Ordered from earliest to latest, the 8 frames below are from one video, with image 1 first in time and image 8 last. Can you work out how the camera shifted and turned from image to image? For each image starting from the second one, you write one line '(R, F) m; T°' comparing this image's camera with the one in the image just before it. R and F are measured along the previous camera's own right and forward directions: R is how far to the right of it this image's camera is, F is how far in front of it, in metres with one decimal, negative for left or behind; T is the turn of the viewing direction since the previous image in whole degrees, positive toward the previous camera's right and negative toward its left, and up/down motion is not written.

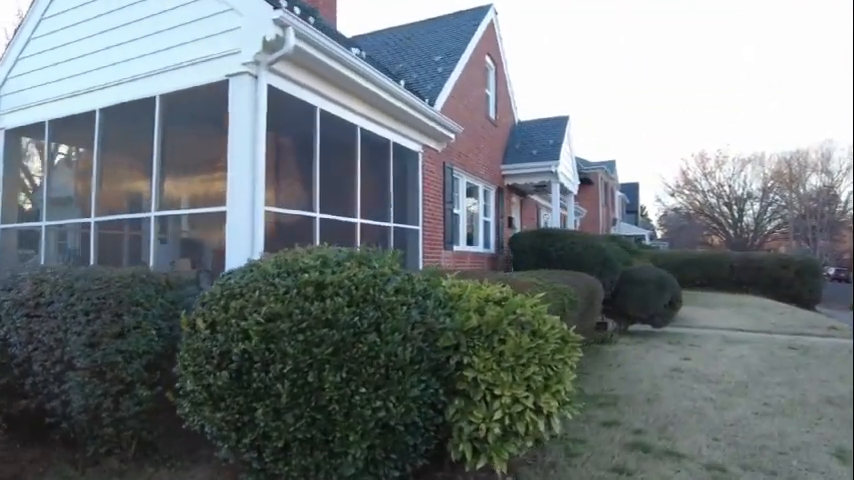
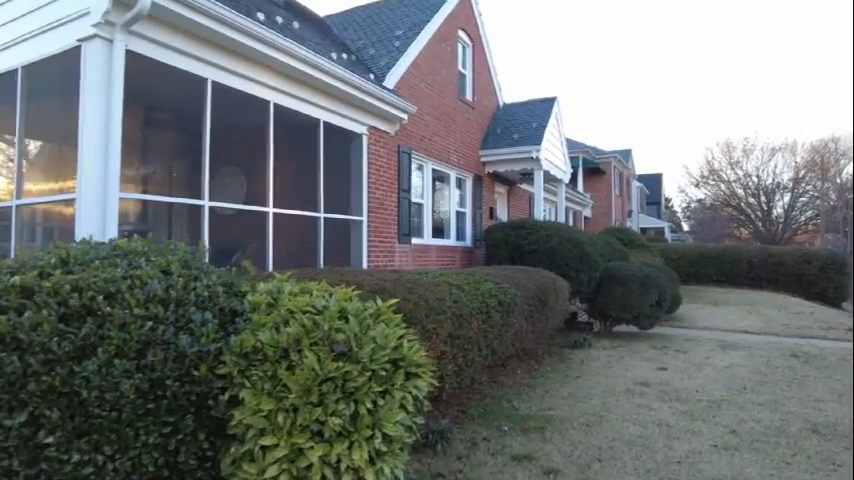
(+1.3, +1.1) m; -3°
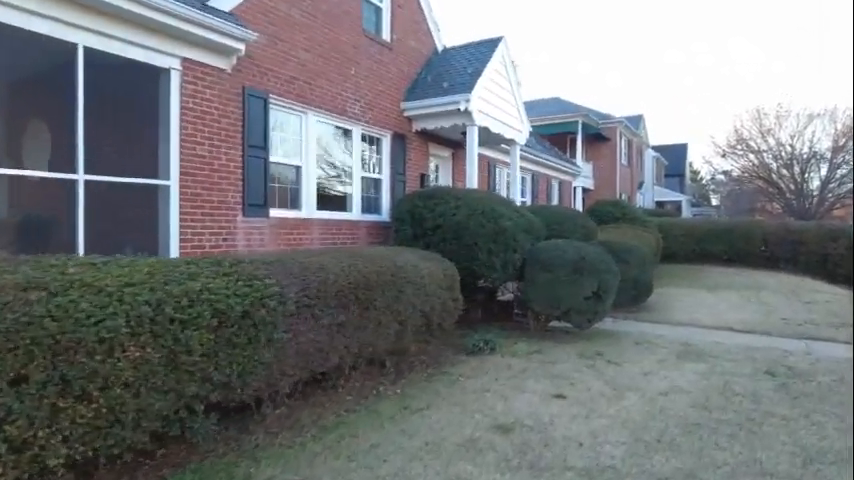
(+2.3, +2.4) m; -3°
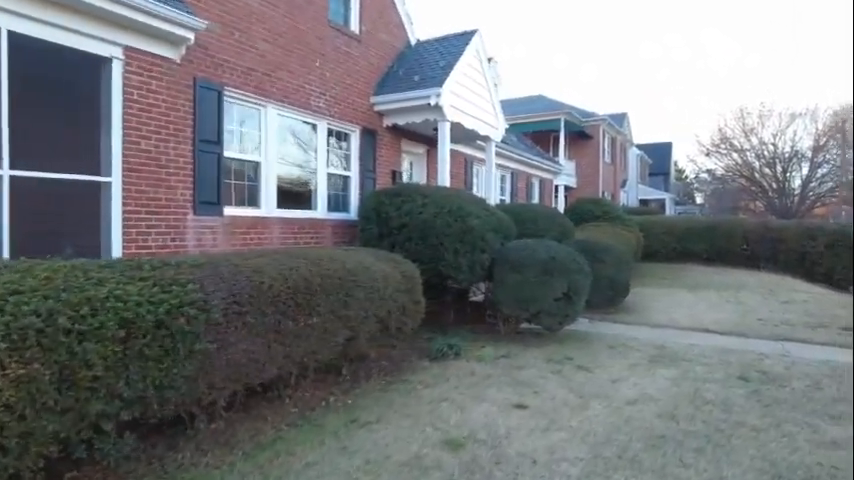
(+0.3, +0.3) m; +1°
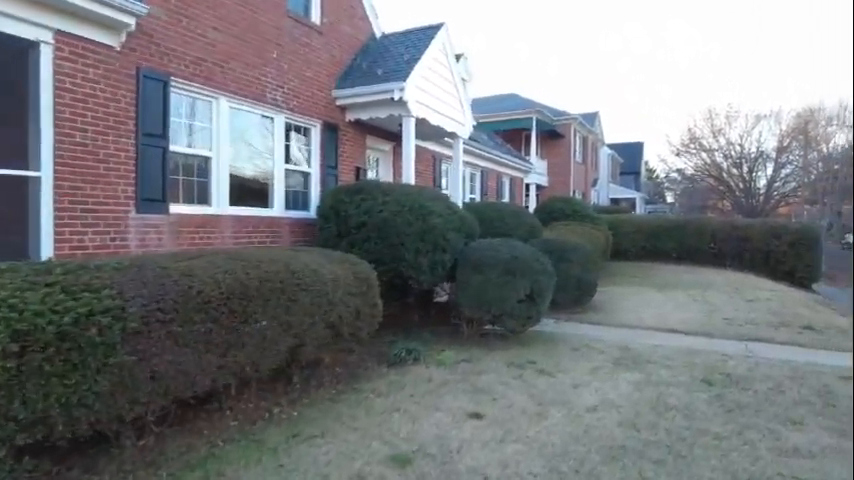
(+0.2, +0.3) m; +3°
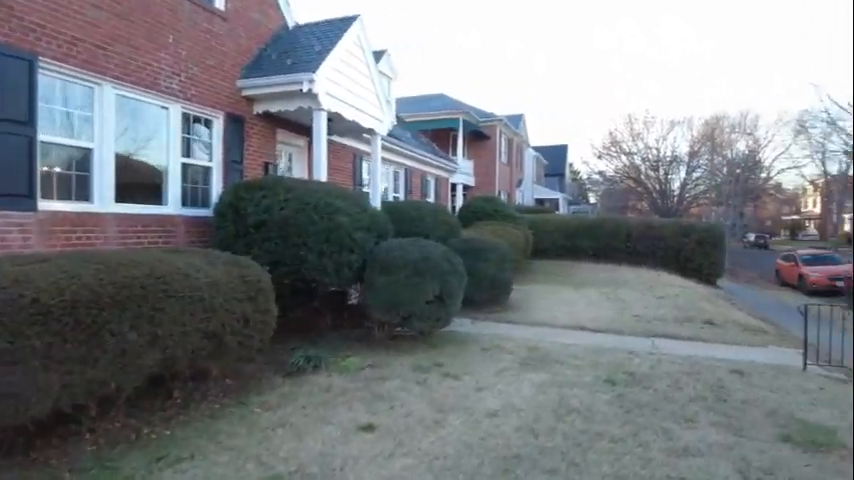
(+0.3, +0.3) m; +7°
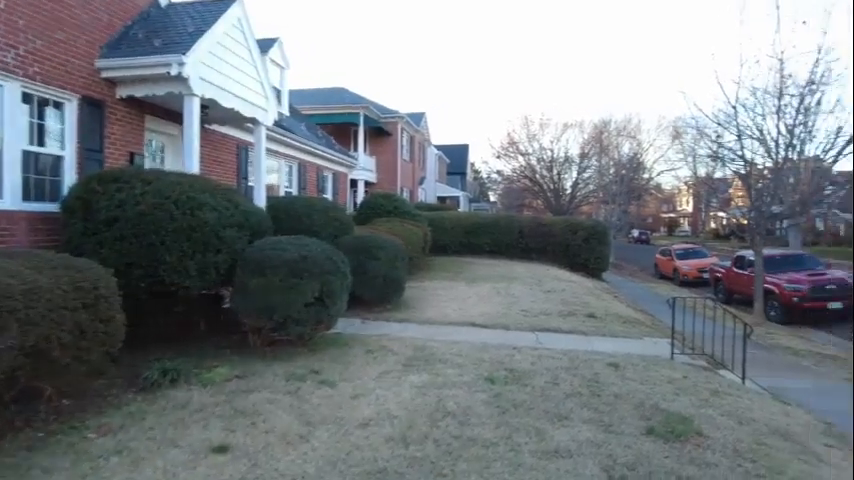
(+0.3, +0.3) m; +10°
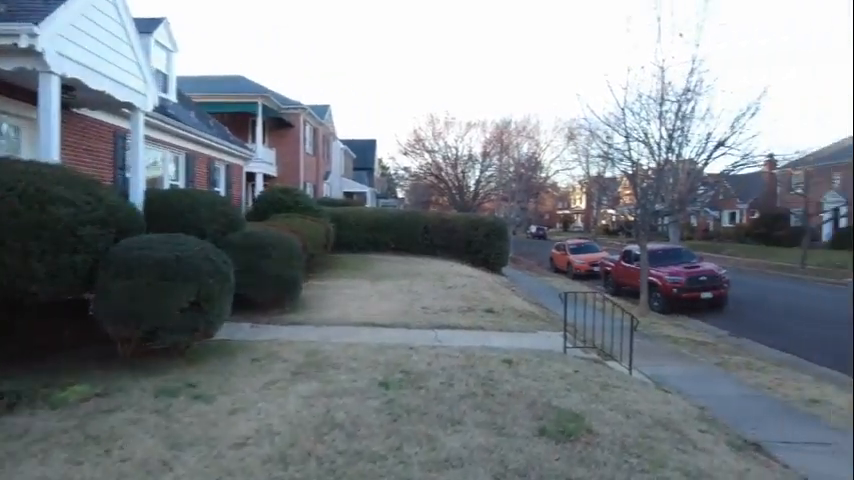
(+0.2, +0.3) m; +10°
